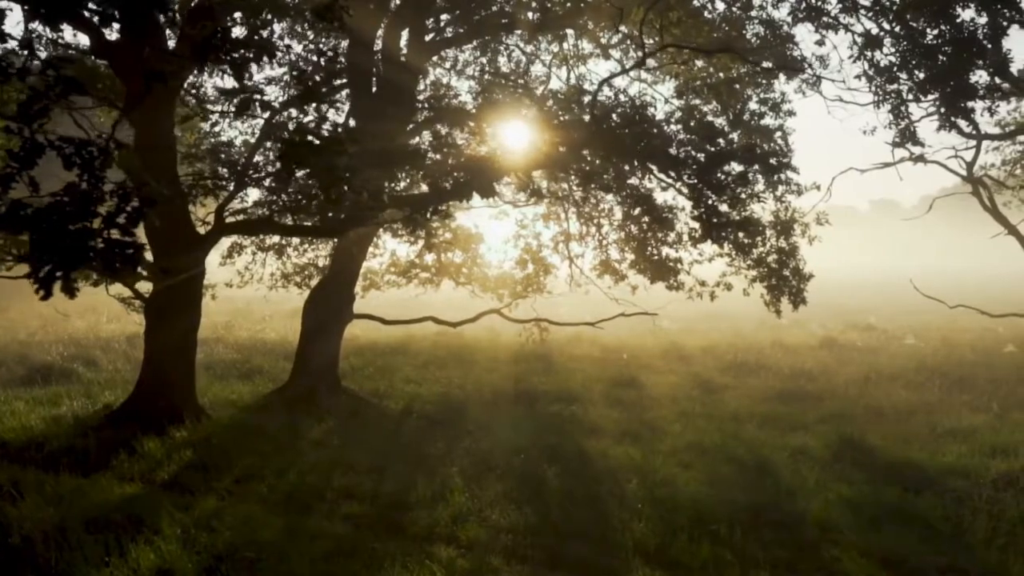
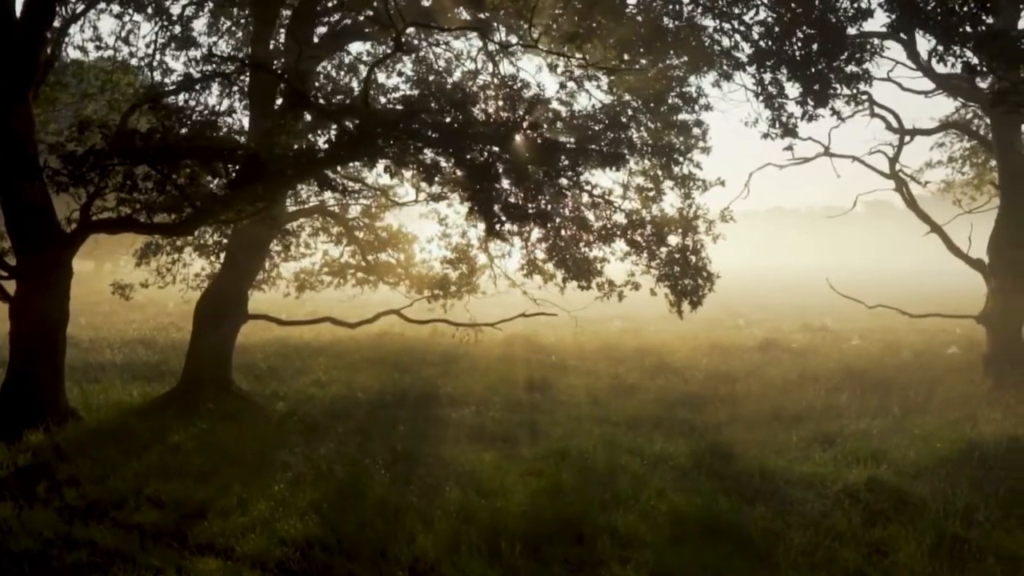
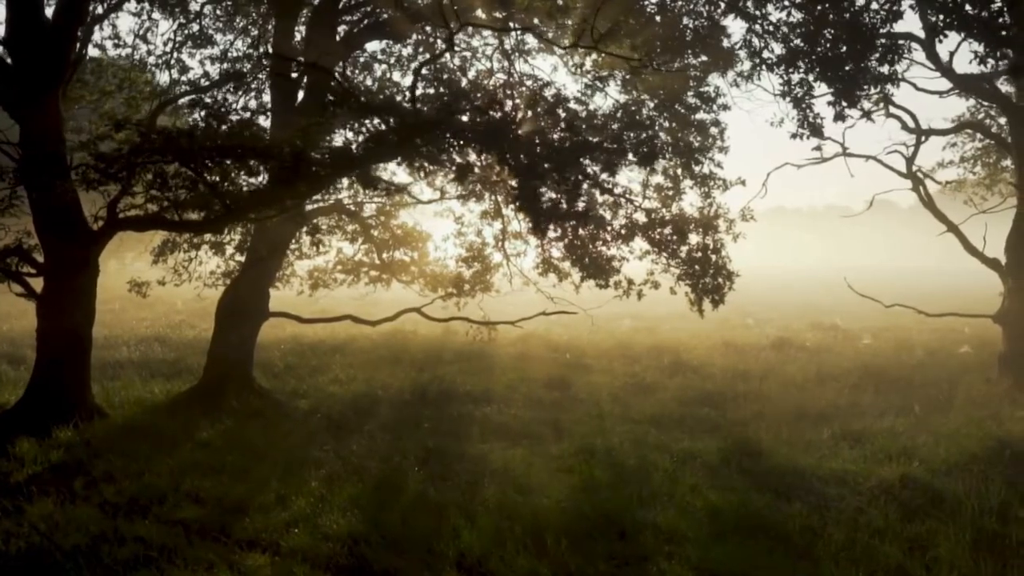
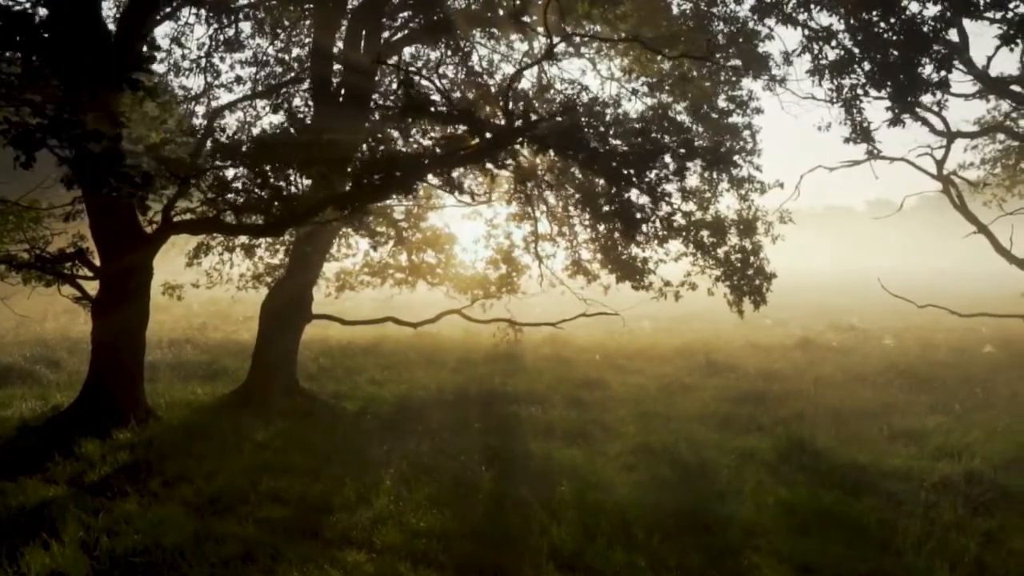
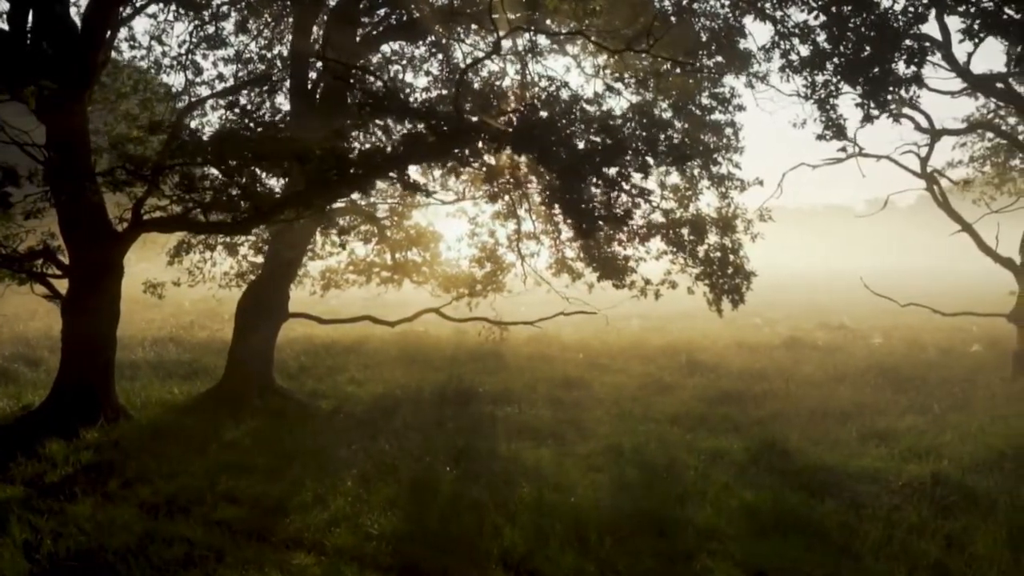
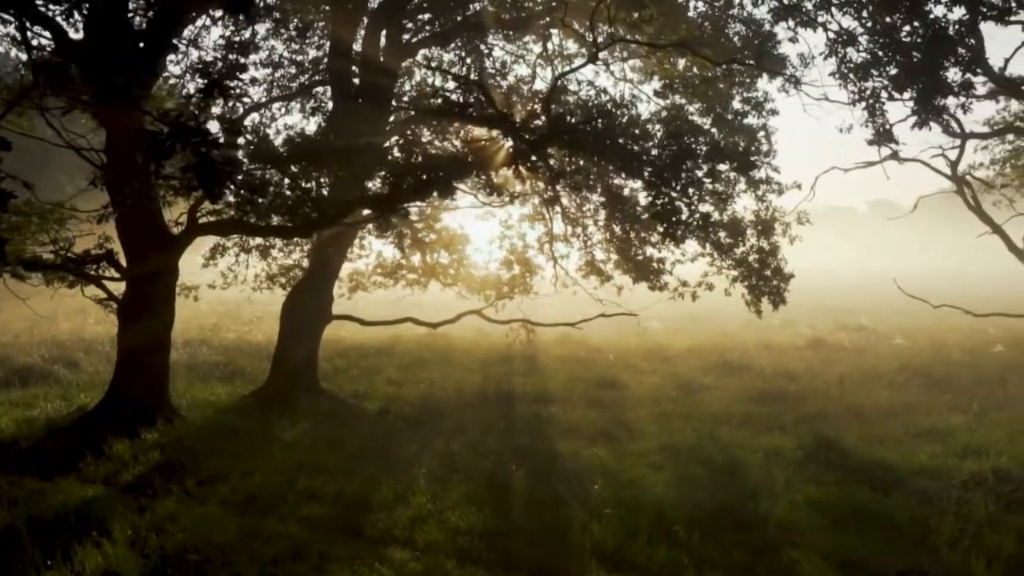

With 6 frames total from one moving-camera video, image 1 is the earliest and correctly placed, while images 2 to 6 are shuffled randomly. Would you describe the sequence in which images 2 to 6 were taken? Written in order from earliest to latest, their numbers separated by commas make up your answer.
6, 4, 5, 3, 2
